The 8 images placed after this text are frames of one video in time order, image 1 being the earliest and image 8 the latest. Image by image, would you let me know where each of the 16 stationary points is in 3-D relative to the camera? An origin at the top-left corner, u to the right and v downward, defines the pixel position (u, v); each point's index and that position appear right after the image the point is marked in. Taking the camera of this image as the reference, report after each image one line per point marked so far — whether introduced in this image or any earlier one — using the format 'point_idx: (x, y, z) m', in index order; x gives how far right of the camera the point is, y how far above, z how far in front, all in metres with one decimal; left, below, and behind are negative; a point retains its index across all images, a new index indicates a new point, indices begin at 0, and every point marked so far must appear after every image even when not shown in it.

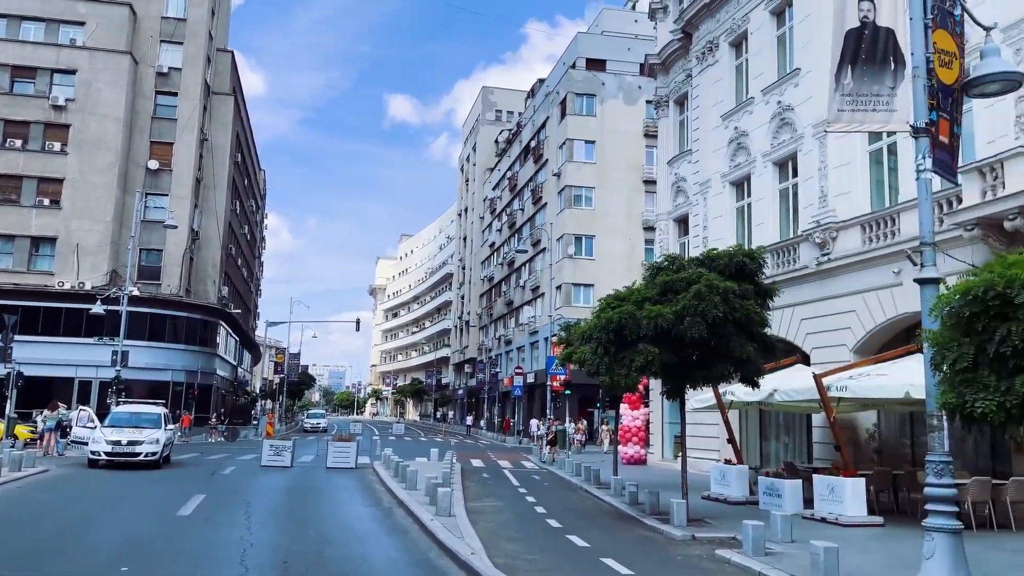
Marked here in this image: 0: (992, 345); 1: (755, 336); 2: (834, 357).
0: (+2.9, -0.4, +5.0) m
1: (+3.9, -0.8, +12.8) m
2: (+7.4, -1.6, +18.7) m
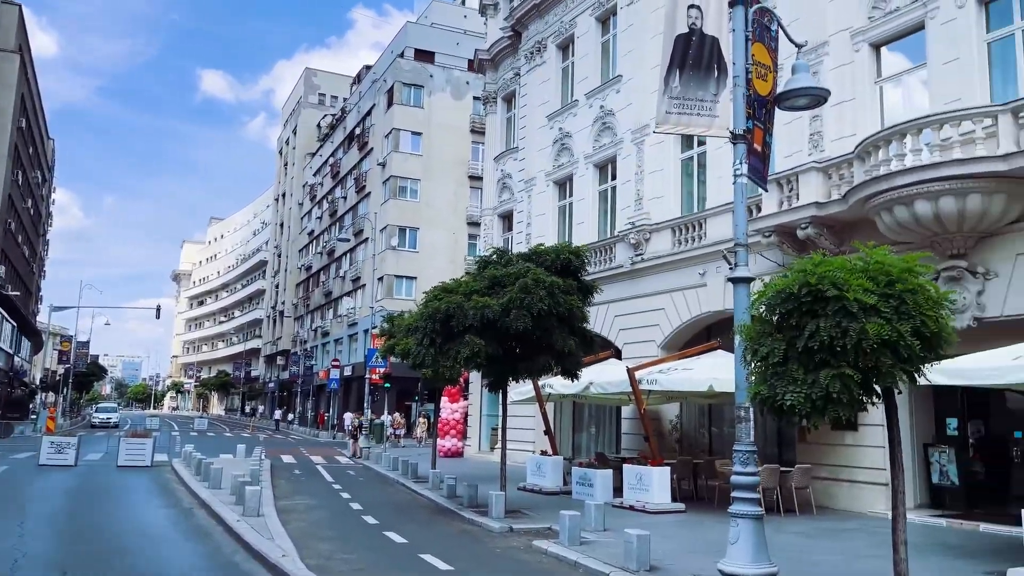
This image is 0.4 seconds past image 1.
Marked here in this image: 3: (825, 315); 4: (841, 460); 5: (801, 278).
0: (+1.9, -0.3, +5.3) m
1: (+1.0, -0.7, +13.1) m
2: (+3.2, -1.6, +19.7) m
3: (+2.0, -0.2, +5.2) m
4: (+5.7, -3.0, +14.2) m
5: (+1.9, +0.1, +5.3) m
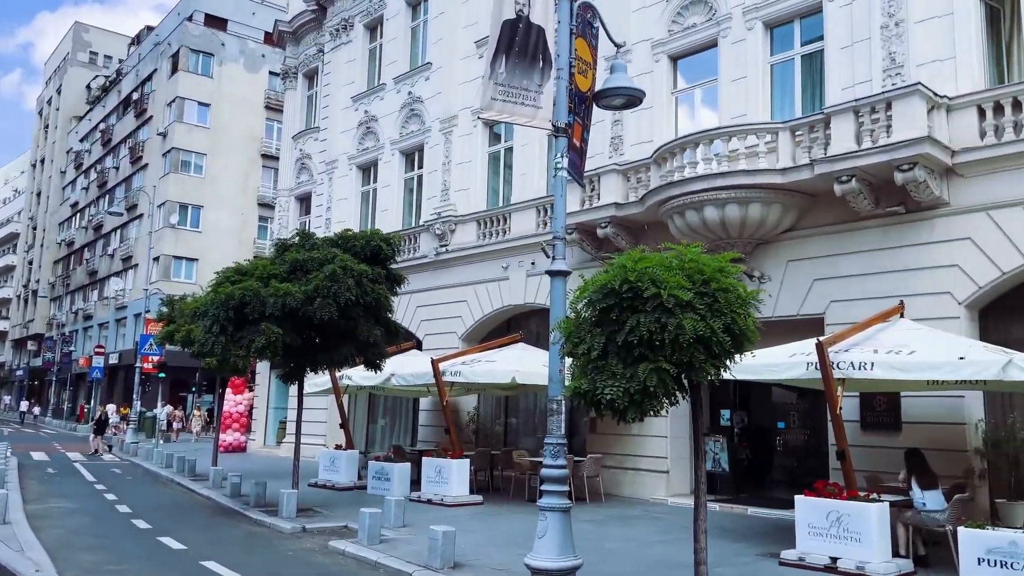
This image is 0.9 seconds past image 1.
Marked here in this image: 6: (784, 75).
0: (+0.7, -0.3, +5.3) m
1: (-2.1, -0.5, +12.7) m
2: (-1.7, -1.3, +19.6) m
3: (+0.9, -0.1, +5.2) m
4: (+2.1, -3.0, +14.9) m
5: (+0.8, +0.1, +5.3) m
6: (+4.6, +3.6, +13.8) m
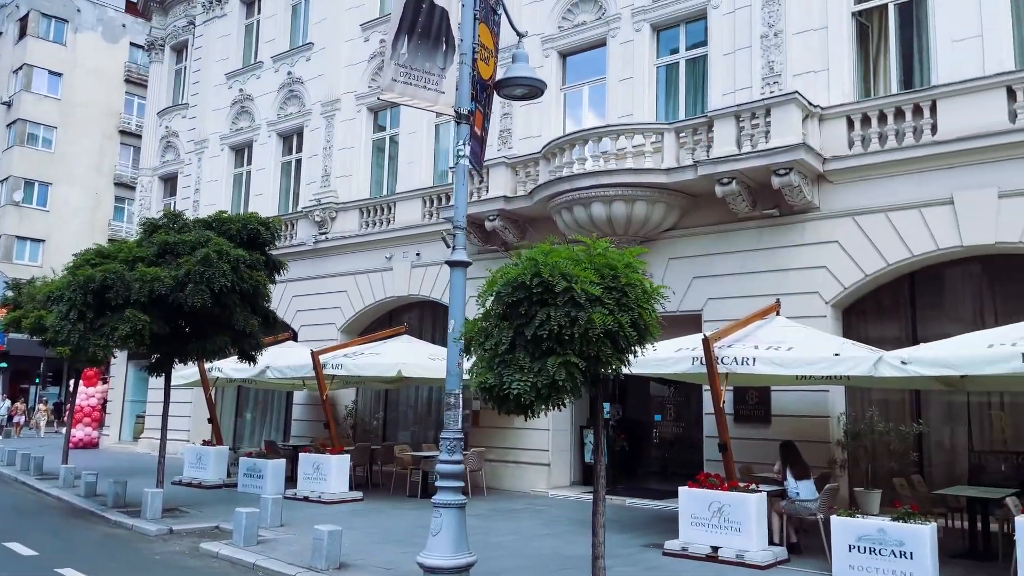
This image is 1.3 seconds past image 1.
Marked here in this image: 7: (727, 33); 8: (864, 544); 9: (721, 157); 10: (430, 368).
0: (+0.1, -0.3, +5.2) m
1: (-3.8, -0.3, +12.1) m
2: (-4.5, -1.1, +18.9) m
3: (+0.3, -0.1, +5.1) m
4: (0.0, -2.8, +14.9) m
5: (+0.2, +0.1, +5.2) m
6: (+2.7, +3.7, +14.2) m
7: (+3.5, +4.2, +13.3) m
8: (+3.1, -2.3, +7.3) m
9: (+3.1, +1.9, +12.0) m
10: (-1.3, -1.2, +12.6) m
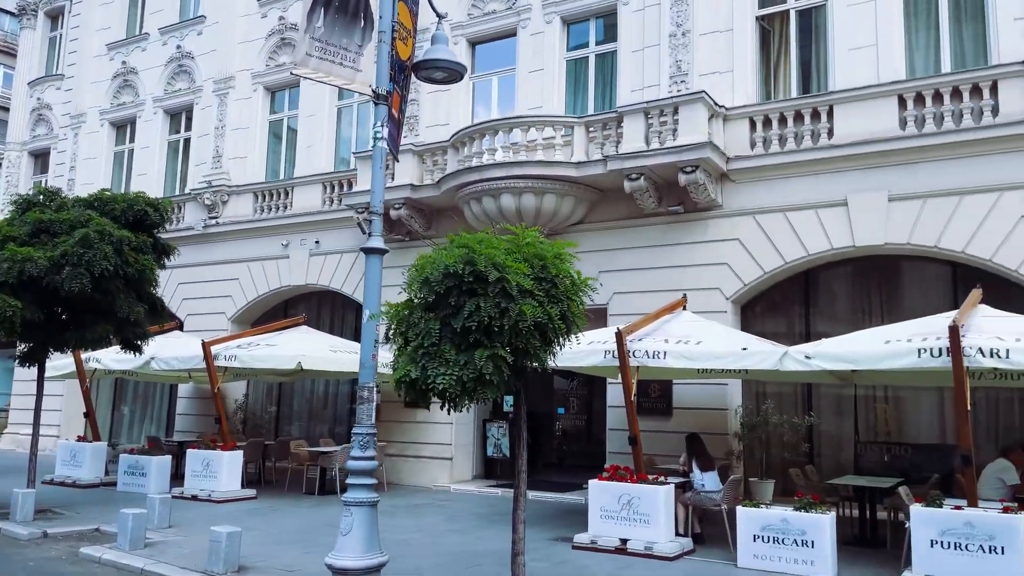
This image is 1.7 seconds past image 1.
0: (-0.3, -0.2, +4.9) m
1: (-5.1, -0.1, +11.3) m
2: (-6.7, -0.8, +18.0) m
3: (-0.1, 0.0, +4.9) m
4: (-1.8, -2.7, +14.6) m
5: (-0.3, +0.2, +5.0) m
6: (+1.2, +3.8, +14.2) m
7: (+2.1, +4.3, +13.4) m
8: (+2.3, -2.3, +7.5) m
9: (+1.8, +2.0, +12.1) m
10: (-2.7, -1.1, +12.2) m
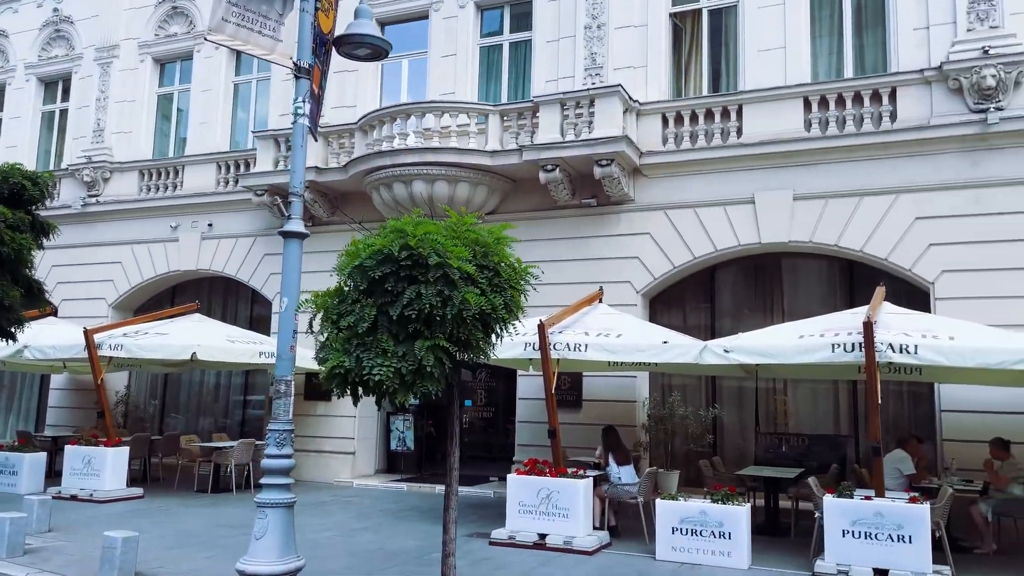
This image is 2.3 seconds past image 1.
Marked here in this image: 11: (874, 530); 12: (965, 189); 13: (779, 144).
0: (-0.7, -0.1, +4.6) m
1: (-6.2, +0.1, +10.3) m
2: (-8.7, -0.5, +16.7) m
3: (-0.5, 0.0, +4.7) m
4: (-3.5, -2.5, +14.0) m
5: (-0.6, +0.3, +4.7) m
6: (-0.4, +3.9, +14.0) m
7: (+0.7, +4.4, +13.3) m
8: (+1.6, -2.2, +7.6) m
9: (+0.5, +2.1, +12.0) m
10: (-4.0, -0.9, +11.5) m
11: (+3.1, -2.1, +6.9) m
12: (+5.9, +1.3, +10.5) m
13: (+3.8, +2.0, +11.4) m
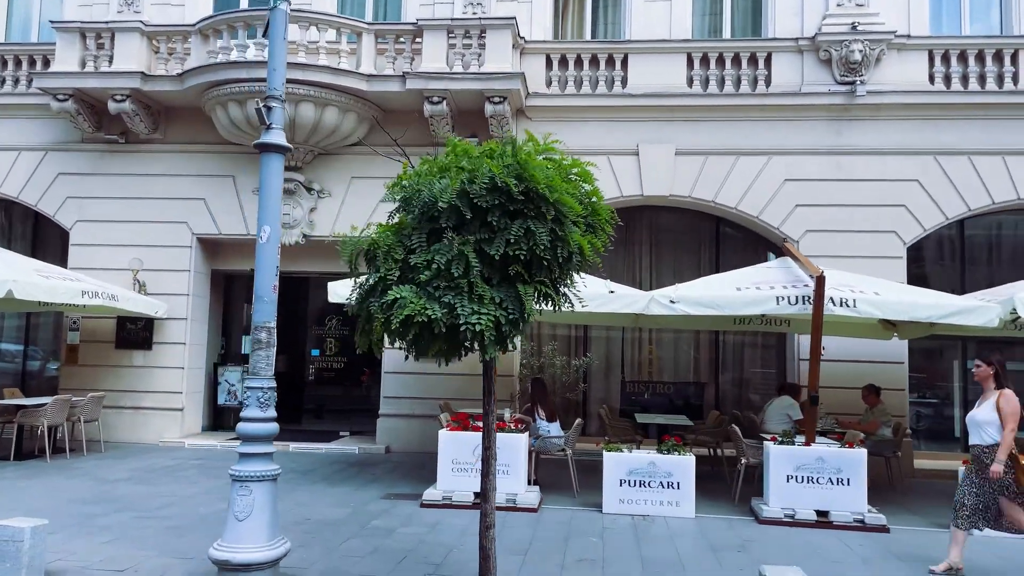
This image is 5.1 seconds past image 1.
0: (-0.1, +0.2, +3.8) m
1: (-7.1, +1.0, +7.5) m
2: (-11.4, +0.9, +12.9) m
3: (+0.1, +0.4, +3.9) m
4: (-5.7, -1.4, +12.0) m
5: (0.0, +0.6, +3.9) m
6: (-2.4, +4.9, +12.6) m
7: (-1.3, +5.3, +12.2) m
8: (+1.1, -1.7, +7.4) m
9: (-1.1, +2.9, +11.0) m
10: (-5.3, 0.0, +9.4) m
11: (+2.7, -1.7, +7.2) m
12: (+4.4, +1.9, +11.4) m
13: (+2.2, +2.7, +11.5) m
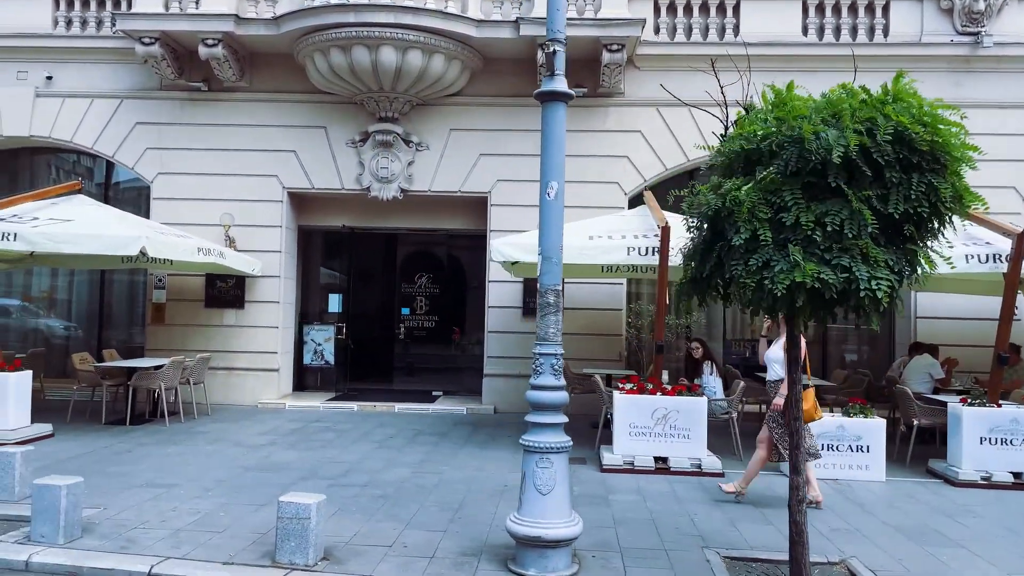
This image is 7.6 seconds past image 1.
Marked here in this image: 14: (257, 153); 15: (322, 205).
0: (+1.7, +0.4, +3.5) m
1: (-5.4, +1.3, +6.9) m
2: (-9.9, +1.5, +12.2) m
3: (+1.9, +0.5, +3.6) m
4: (-4.2, -0.8, +11.6) m
5: (+1.7, +0.8, +3.5) m
6: (-0.9, +5.5, +11.9) m
7: (+0.3, +5.9, +11.6) m
8: (+2.7, -1.4, +7.3) m
9: (+0.4, +3.5, +10.5) m
10: (-3.8, +0.5, +8.9) m
11: (+4.4, -1.3, +7.1) m
12: (+6.0, +2.5, +11.1) m
13: (+3.7, +3.3, +11.1) m
14: (-3.7, +1.9, +11.7) m
15: (-2.9, +1.3, +12.3) m
